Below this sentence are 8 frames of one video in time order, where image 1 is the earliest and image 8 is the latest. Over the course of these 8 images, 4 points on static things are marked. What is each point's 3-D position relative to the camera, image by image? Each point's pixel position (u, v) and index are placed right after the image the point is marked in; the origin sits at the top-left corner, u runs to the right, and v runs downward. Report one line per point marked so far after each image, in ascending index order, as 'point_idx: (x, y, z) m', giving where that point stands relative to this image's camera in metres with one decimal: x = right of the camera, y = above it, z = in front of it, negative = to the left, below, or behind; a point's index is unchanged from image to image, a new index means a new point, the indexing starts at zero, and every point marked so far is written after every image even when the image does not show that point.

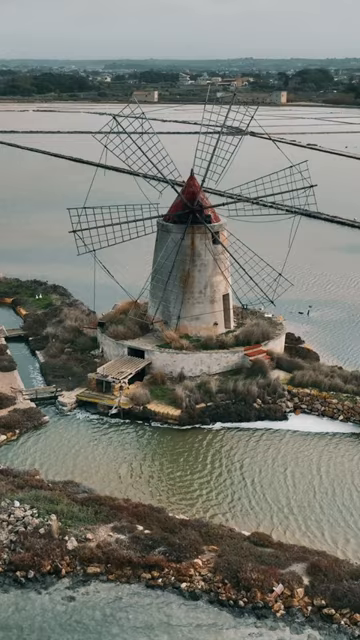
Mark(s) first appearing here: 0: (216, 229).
0: (+0.3, +0.8, +10.3) m
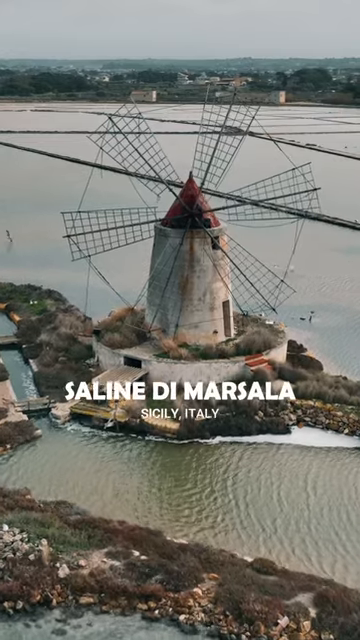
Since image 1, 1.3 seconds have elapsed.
0: (+0.3, +0.7, +9.9) m
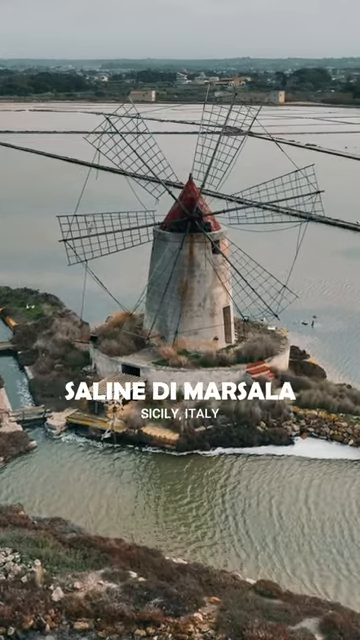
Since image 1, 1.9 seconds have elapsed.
0: (+0.3, +0.6, +9.6) m
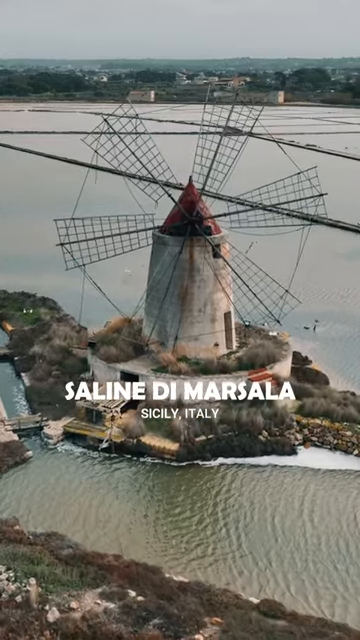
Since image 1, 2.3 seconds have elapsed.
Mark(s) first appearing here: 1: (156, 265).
0: (+0.3, +0.6, +9.4) m
1: (-0.2, +0.4, +9.6) m
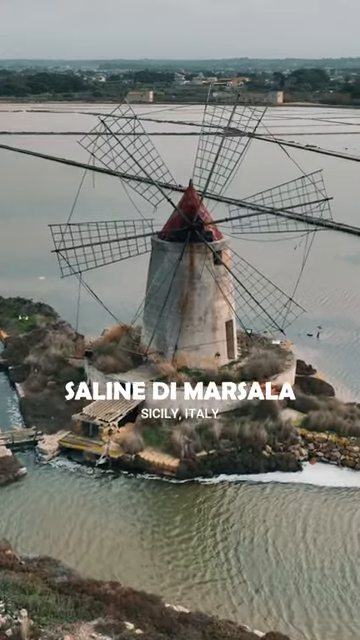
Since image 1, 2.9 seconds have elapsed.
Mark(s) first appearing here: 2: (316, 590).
0: (+0.3, +0.5, +9.1) m
1: (-0.2, +0.4, +9.2) m
2: (+0.7, -1.4, +6.4) m
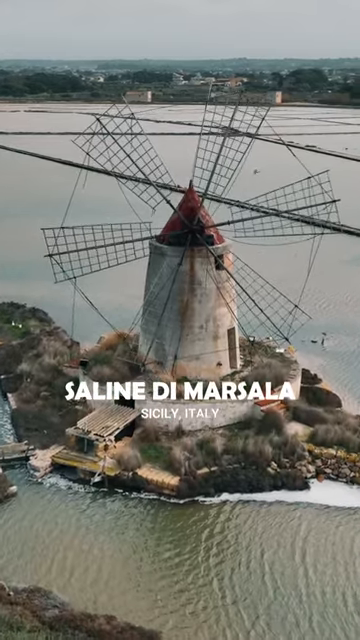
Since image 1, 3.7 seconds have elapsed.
0: (+0.3, +0.5, +8.6) m
1: (-0.2, +0.3, +8.8) m
2: (+0.7, -1.4, +5.9) m
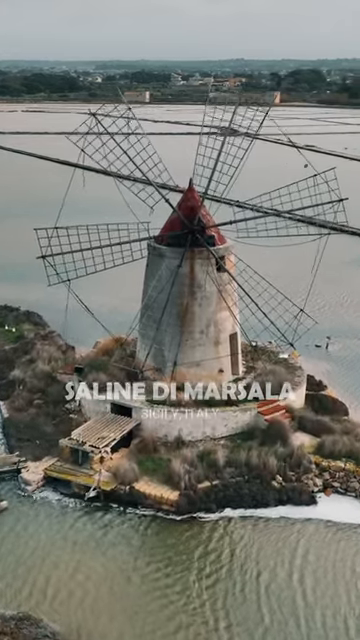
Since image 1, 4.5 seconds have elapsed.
0: (+0.3, +0.4, +8.2) m
1: (-0.2, +0.3, +8.4) m
2: (+0.7, -1.5, +5.5) m
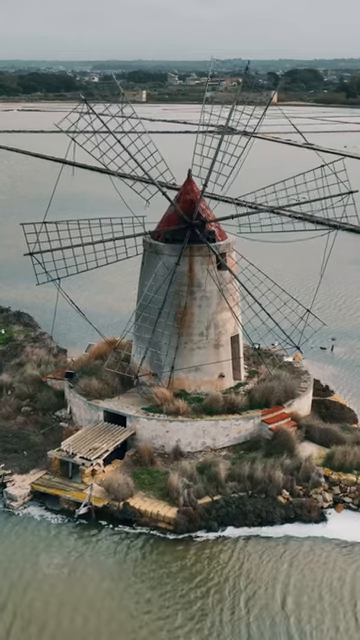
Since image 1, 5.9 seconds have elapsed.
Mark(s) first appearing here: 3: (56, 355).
0: (+0.3, +0.4, +7.6) m
1: (-0.2, +0.3, +7.8) m
2: (+0.7, -1.5, +5.0) m
3: (-1.0, -0.3, +9.7) m
